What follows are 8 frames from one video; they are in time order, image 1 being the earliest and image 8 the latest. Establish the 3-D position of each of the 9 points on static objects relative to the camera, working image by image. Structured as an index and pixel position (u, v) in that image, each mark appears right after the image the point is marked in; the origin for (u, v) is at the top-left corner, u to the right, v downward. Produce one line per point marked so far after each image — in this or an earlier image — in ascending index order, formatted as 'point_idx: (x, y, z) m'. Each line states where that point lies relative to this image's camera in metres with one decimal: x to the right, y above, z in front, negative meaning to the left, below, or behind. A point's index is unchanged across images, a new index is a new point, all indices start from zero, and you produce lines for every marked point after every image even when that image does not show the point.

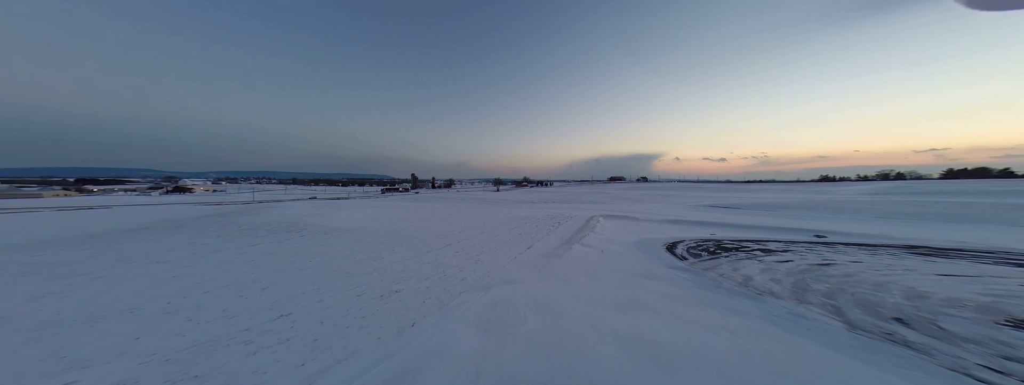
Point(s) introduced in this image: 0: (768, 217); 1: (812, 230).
0: (+17.7, -1.8, +15.2) m
1: (+15.1, -1.9, +11.0) m
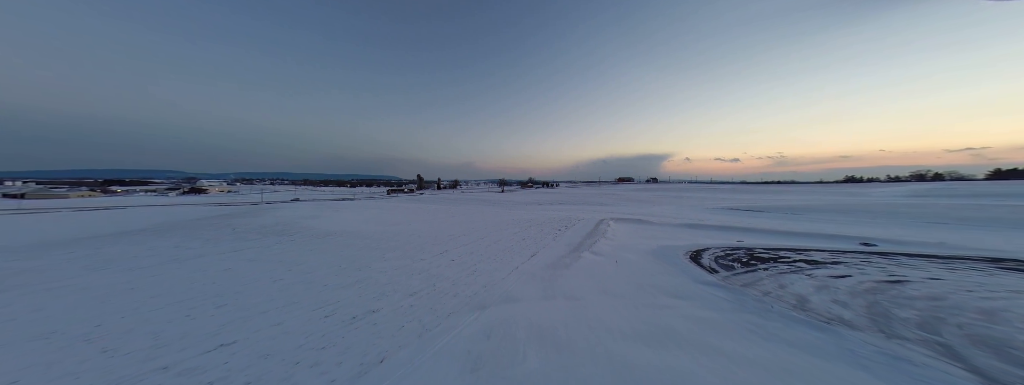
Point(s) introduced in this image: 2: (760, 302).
0: (+18.0, -1.9, +13.8) m
1: (+15.3, -2.0, +9.7) m
2: (+4.9, -2.2, +4.3) m
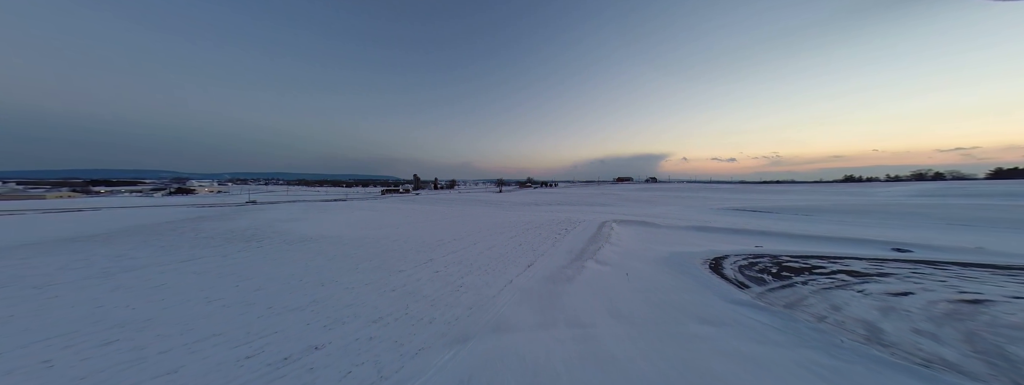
0: (+17.7, -1.9, +13.0) m
1: (+15.0, -2.0, +8.9) m
2: (+4.7, -2.1, +3.3) m
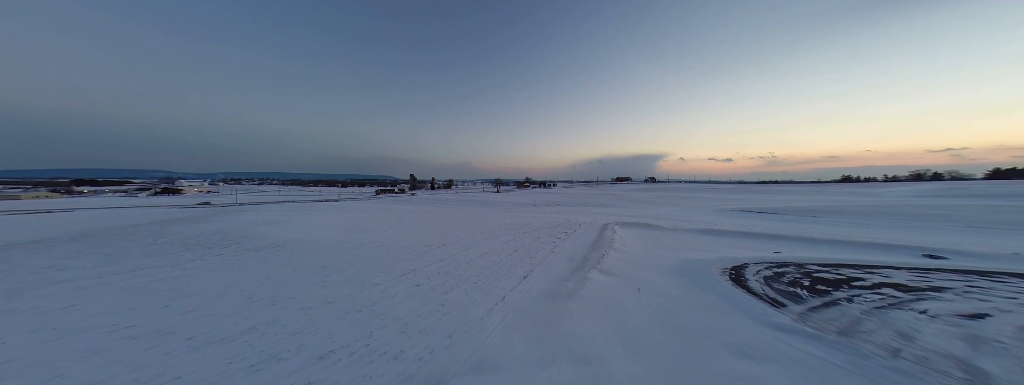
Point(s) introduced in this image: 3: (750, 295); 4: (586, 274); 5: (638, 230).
0: (+17.5, -1.9, +12.3) m
1: (+14.8, -2.0, +8.2) m
2: (+4.5, -2.2, +2.6) m
3: (+5.1, -2.2, +4.7) m
4: (+2.1, -2.3, +6.2) m
5: (+6.7, -2.0, +11.7) m
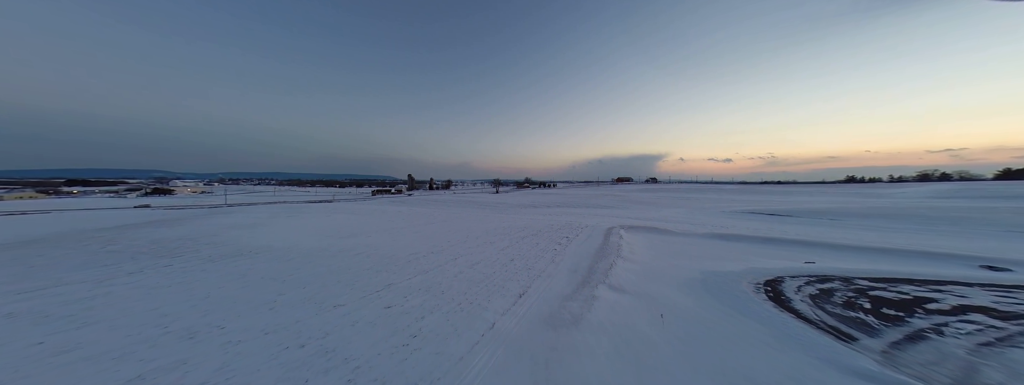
0: (+17.3, -2.0, +11.4) m
1: (+14.7, -2.1, +7.3) m
2: (+4.4, -2.2, +1.6) m
3: (+5.0, -2.2, +3.8) m
4: (+2.0, -2.4, +5.3) m
5: (+6.6, -2.1, +10.7) m
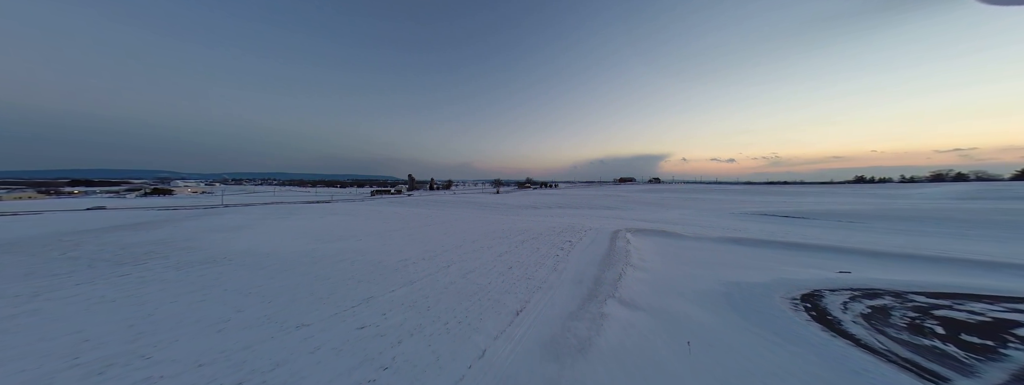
0: (+17.3, -2.0, +10.6) m
1: (+14.6, -2.1, +6.5) m
2: (+4.3, -2.2, +0.9) m
3: (+4.9, -2.3, +3.0) m
4: (+1.9, -2.4, +4.6) m
5: (+6.5, -2.1, +10.0) m
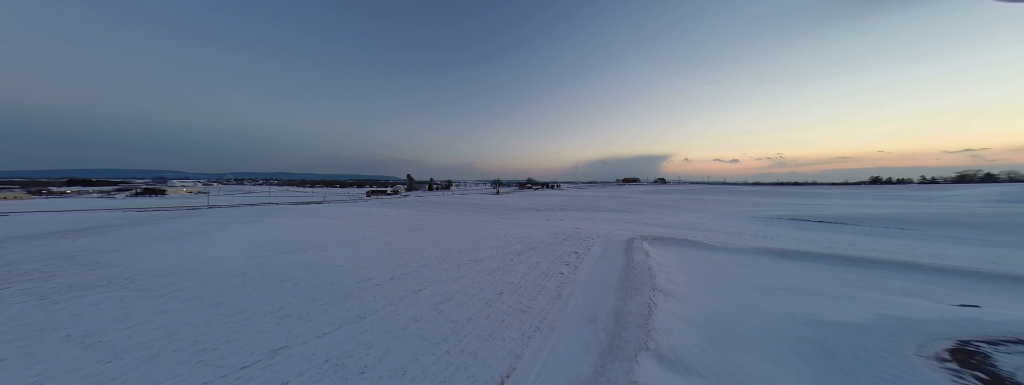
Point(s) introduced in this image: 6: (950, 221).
0: (+17.1, -2.1, +8.8) m
1: (+14.4, -2.2, +4.8) m
2: (+4.0, -2.3, -0.8) m
3: (+4.6, -2.3, +1.4) m
4: (+1.6, -2.4, +2.9) m
5: (+6.3, -2.2, +8.3) m
6: (+26.0, -1.6, +12.8) m
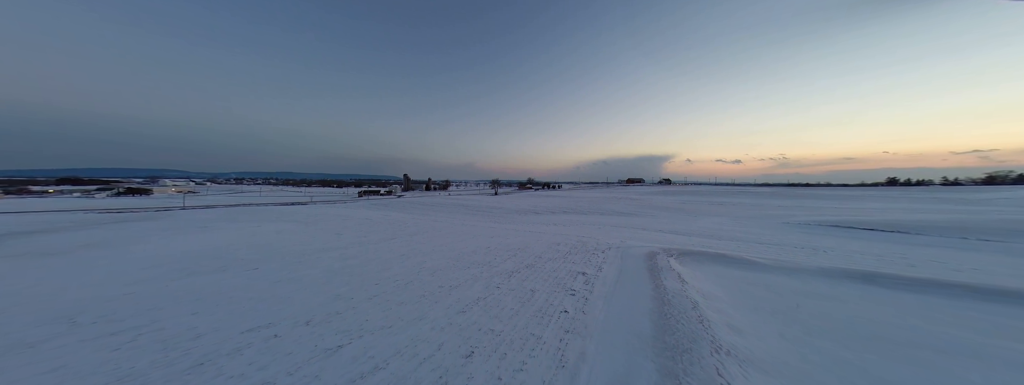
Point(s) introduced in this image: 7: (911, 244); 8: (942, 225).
0: (+16.7, -2.2, +6.8) m
1: (+14.0, -2.2, +2.7) m
2: (+3.6, -2.3, -2.8) m
3: (+4.2, -2.3, -0.7) m
4: (+1.2, -2.5, +0.9) m
5: (+5.9, -2.2, +6.3) m
6: (+25.7, -1.7, +10.7) m
7: (+16.7, -2.1, +9.1) m
8: (+23.7, -1.7, +11.4) m
